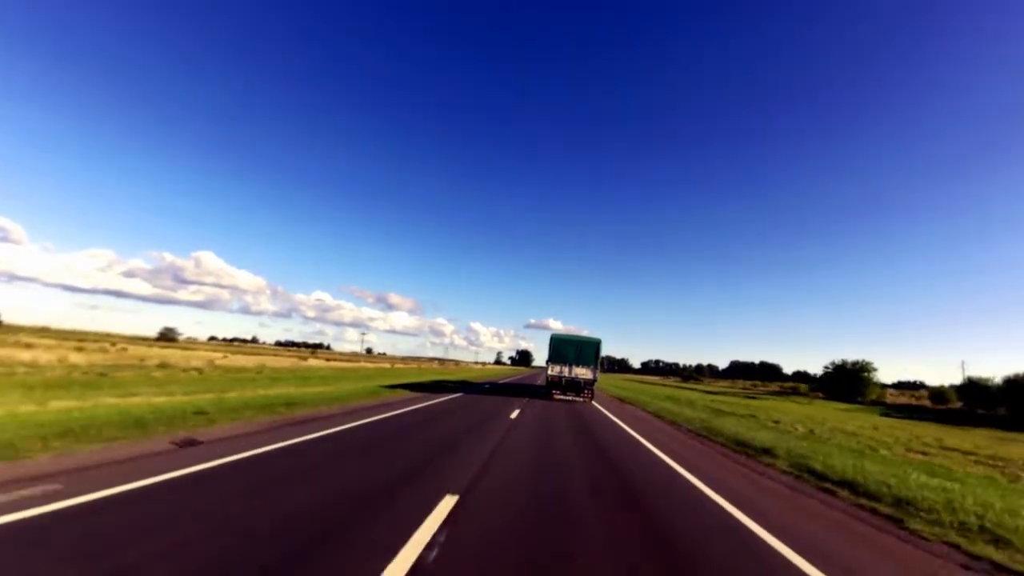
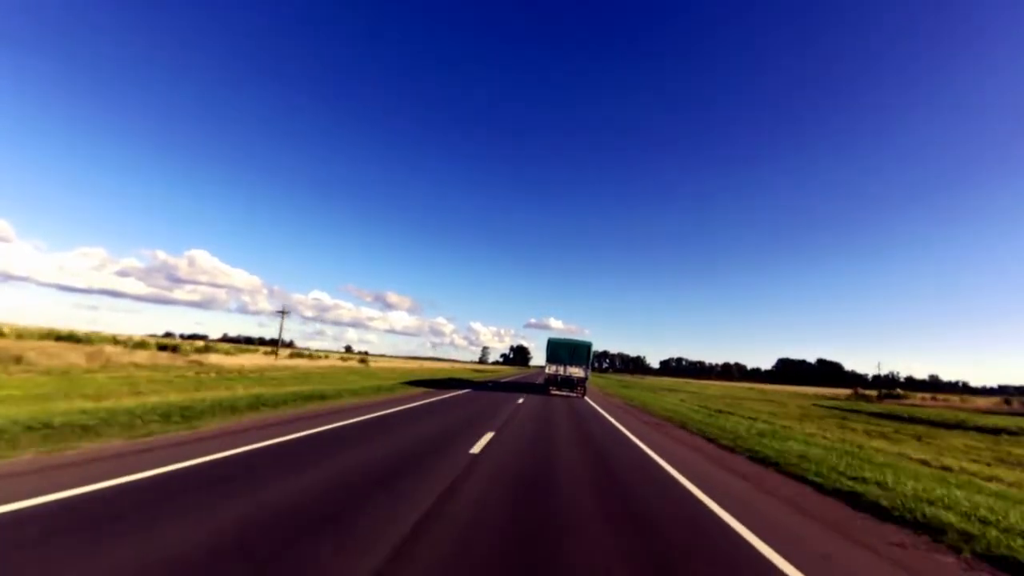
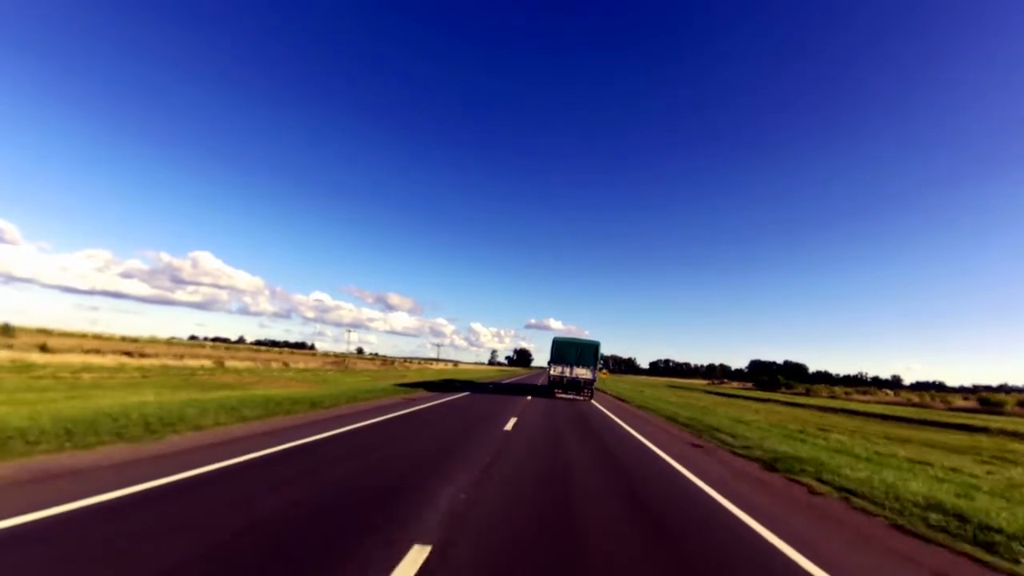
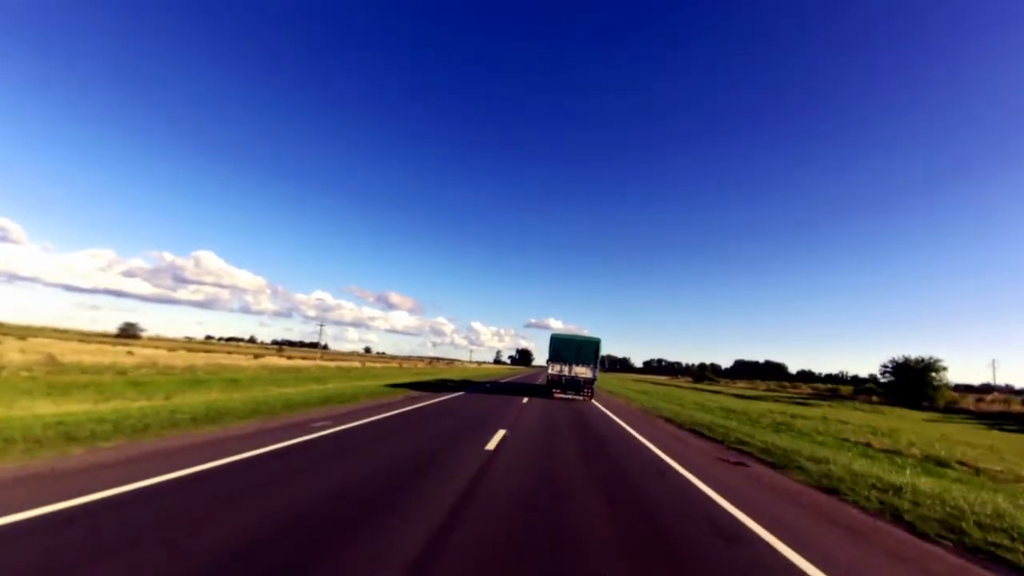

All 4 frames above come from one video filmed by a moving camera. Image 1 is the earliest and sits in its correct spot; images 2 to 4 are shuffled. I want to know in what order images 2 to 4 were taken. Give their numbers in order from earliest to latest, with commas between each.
4, 3, 2
